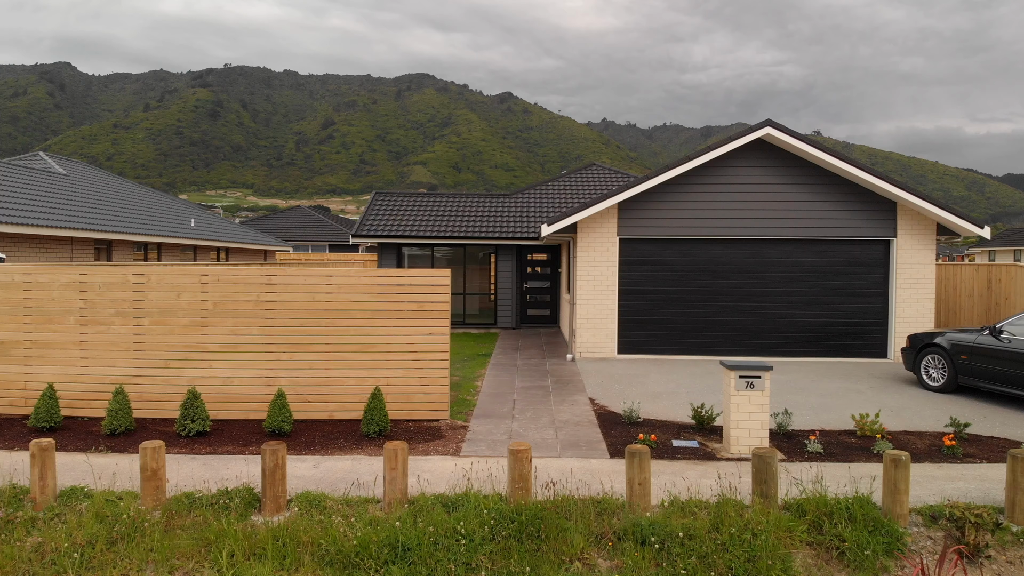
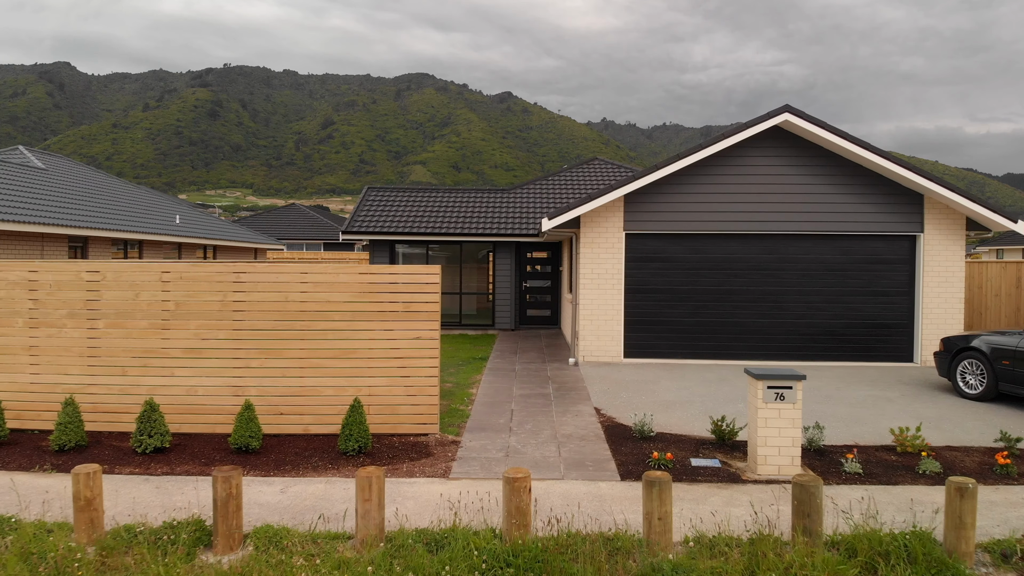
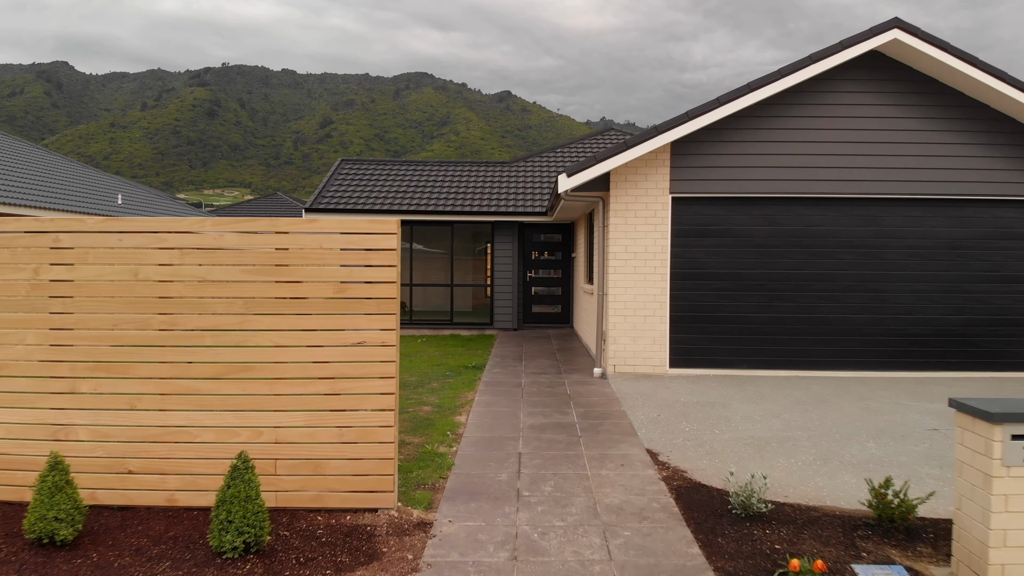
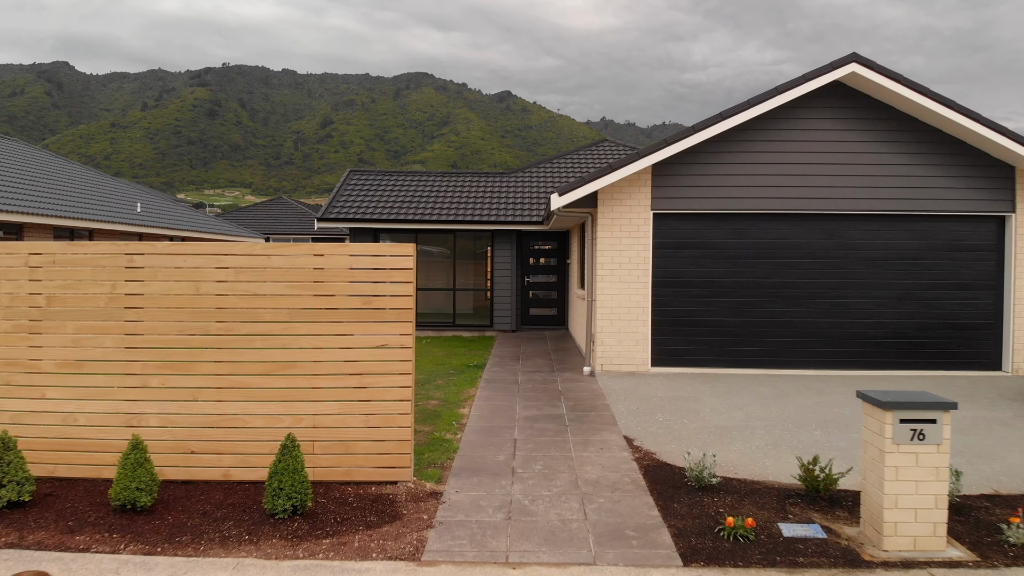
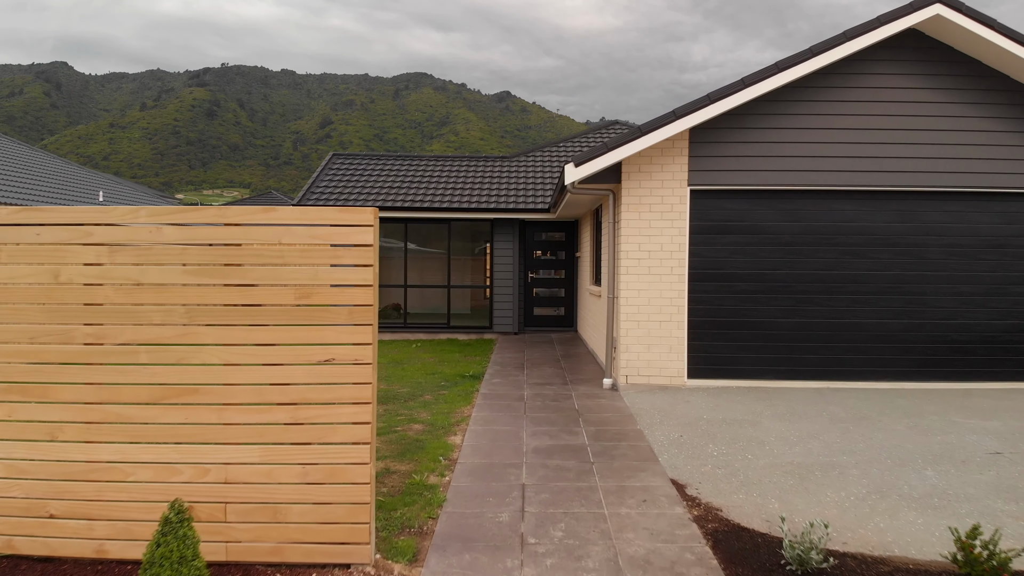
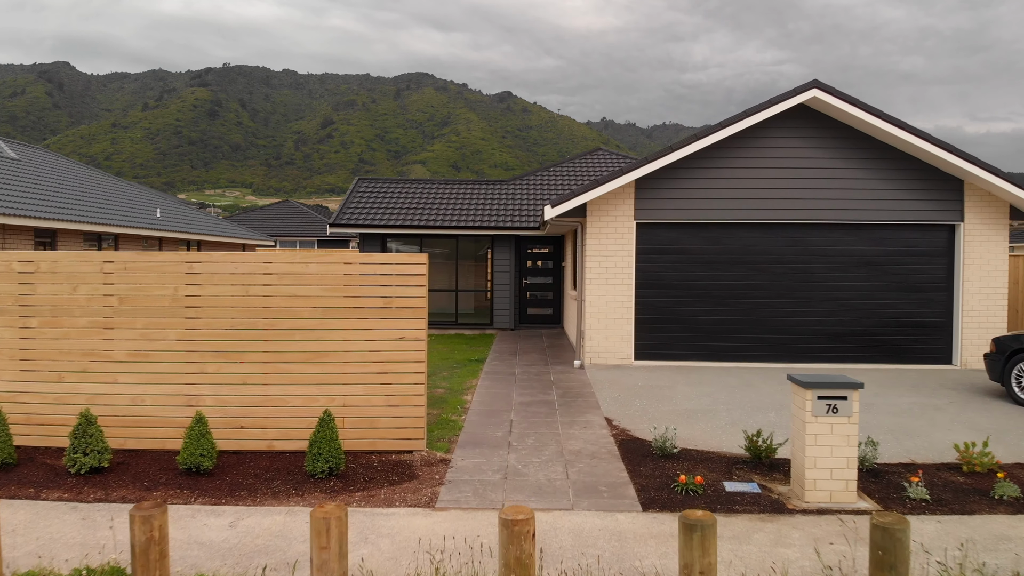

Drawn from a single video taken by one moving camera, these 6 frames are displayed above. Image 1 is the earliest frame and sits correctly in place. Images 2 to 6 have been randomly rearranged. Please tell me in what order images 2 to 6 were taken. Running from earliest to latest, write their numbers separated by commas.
2, 6, 4, 3, 5
